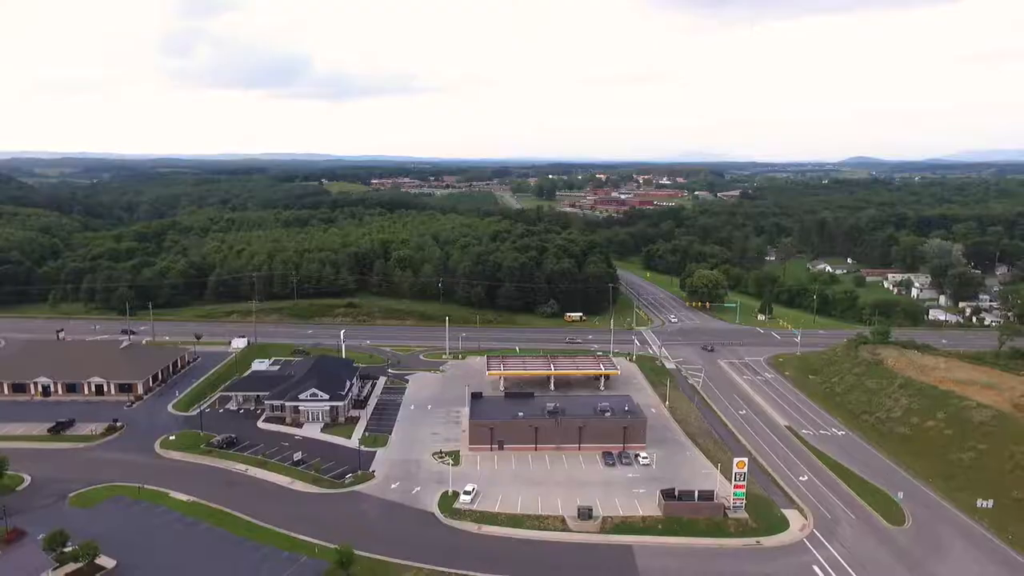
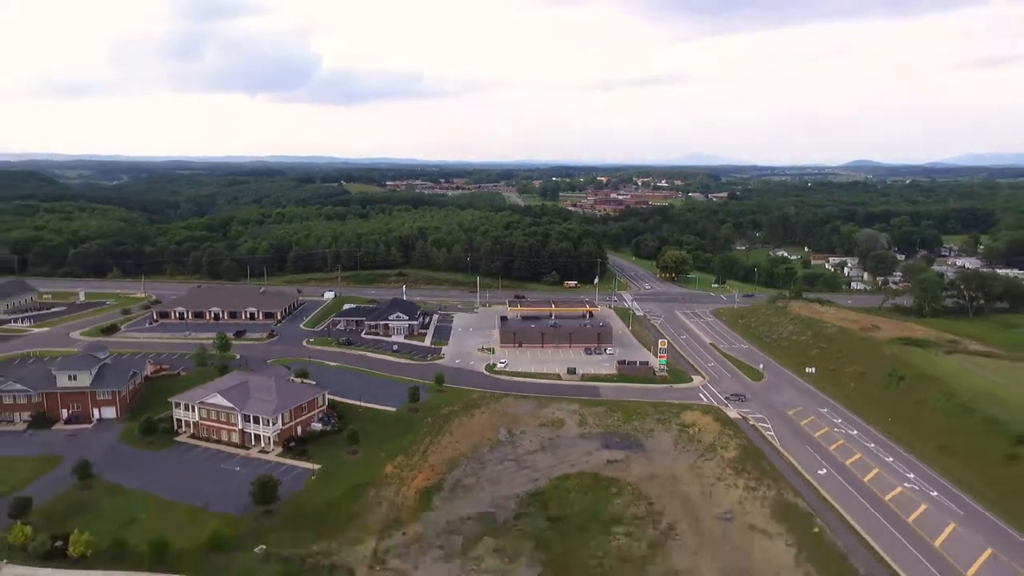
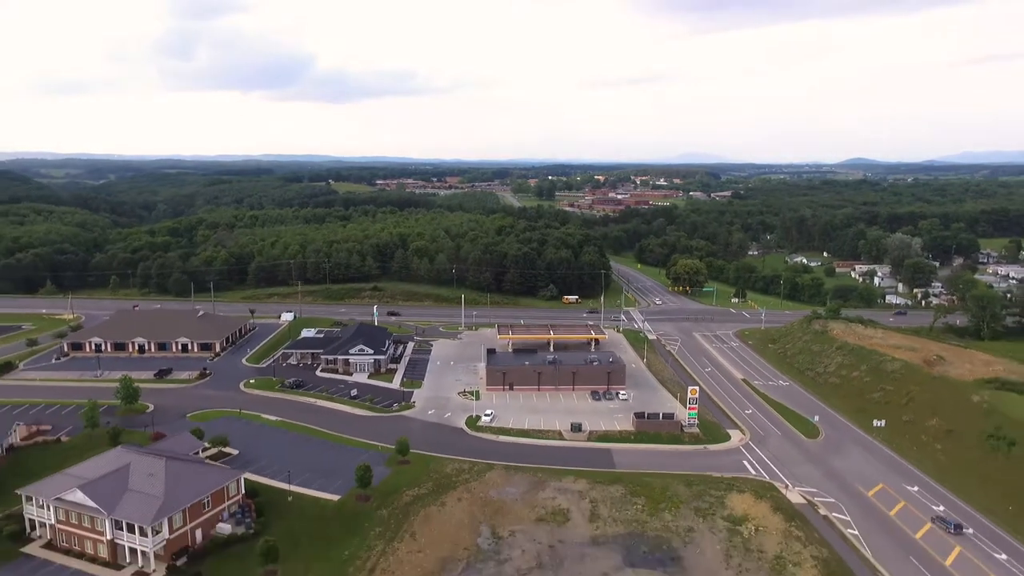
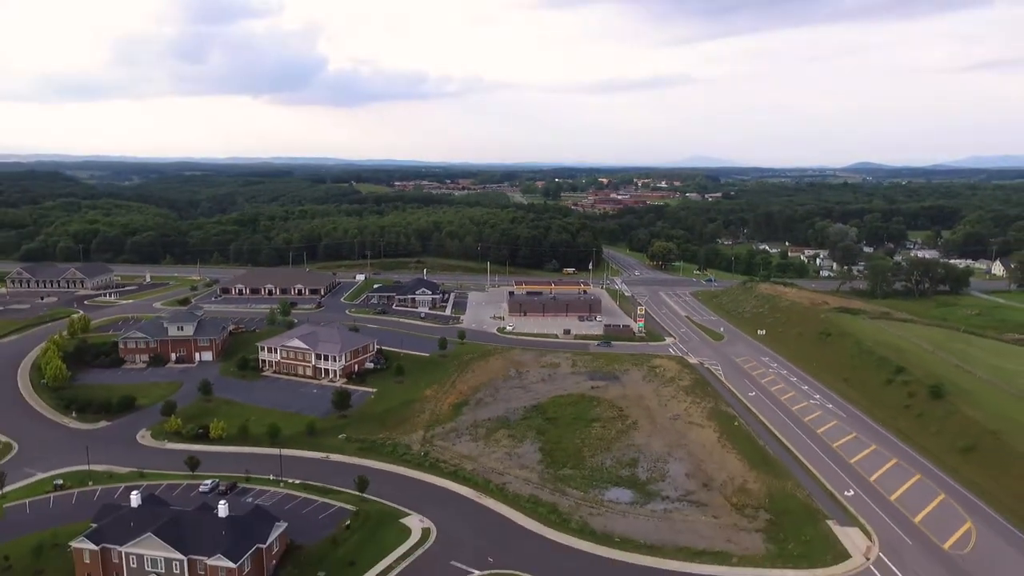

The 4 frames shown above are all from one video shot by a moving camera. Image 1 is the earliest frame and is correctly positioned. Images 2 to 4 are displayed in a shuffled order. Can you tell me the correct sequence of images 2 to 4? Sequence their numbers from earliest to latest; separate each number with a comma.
3, 2, 4
